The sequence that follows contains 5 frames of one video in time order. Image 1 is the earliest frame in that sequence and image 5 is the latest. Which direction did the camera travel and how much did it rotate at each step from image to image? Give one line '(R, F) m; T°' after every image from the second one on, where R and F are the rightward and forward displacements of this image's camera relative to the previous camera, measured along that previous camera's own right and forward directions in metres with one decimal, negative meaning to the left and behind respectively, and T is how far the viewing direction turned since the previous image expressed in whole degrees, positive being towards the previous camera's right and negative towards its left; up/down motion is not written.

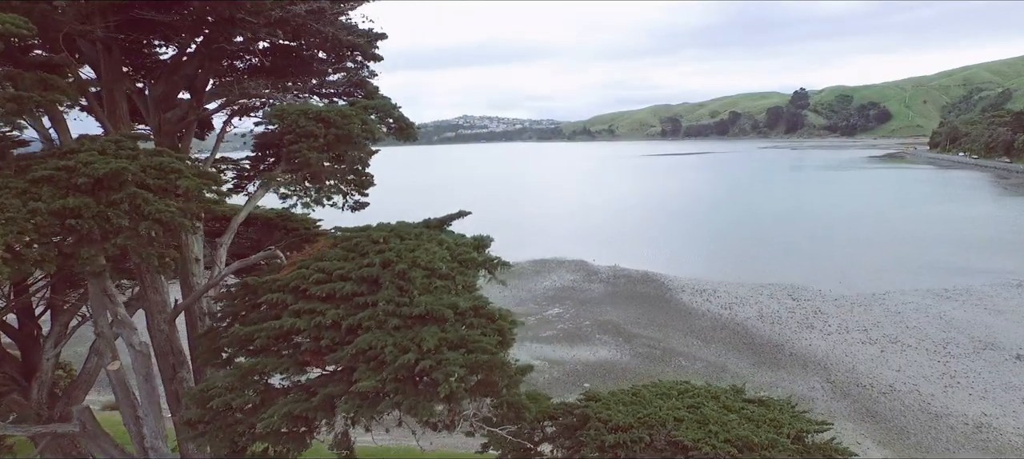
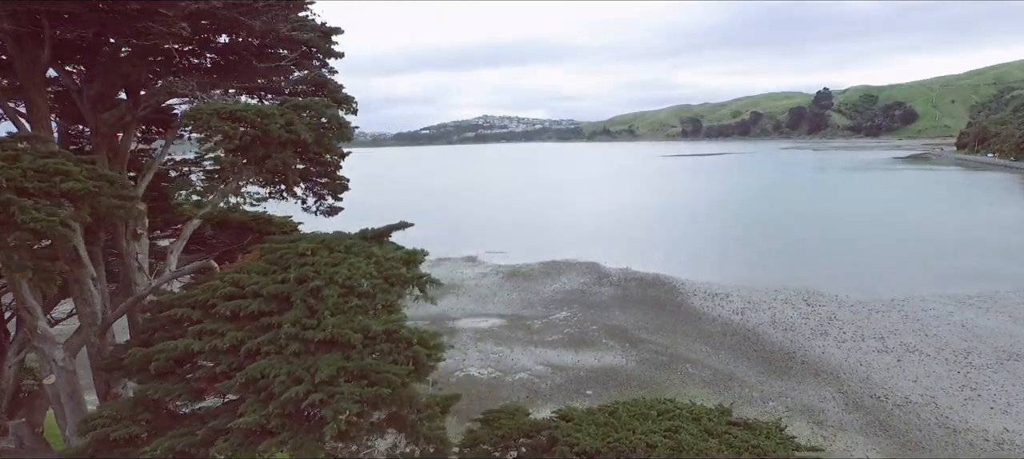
(+0.4, +0.4) m; -2°
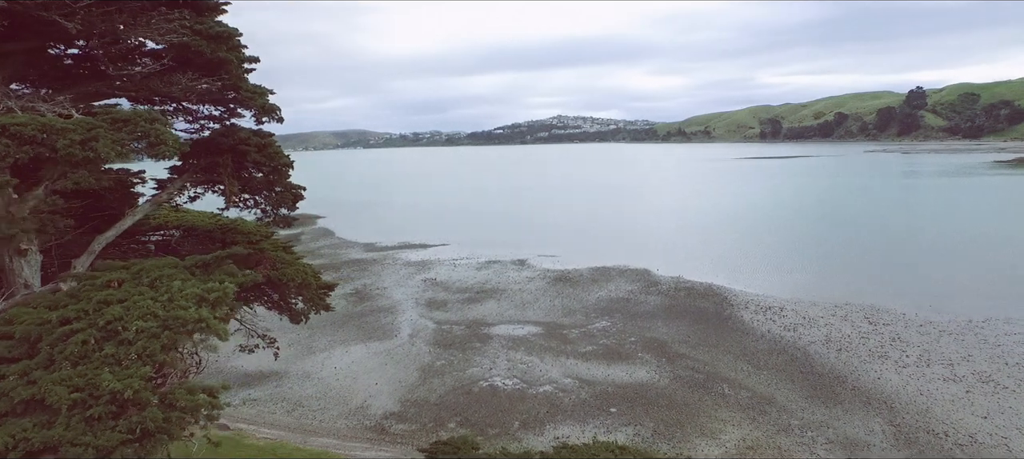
(+1.2, +0.7) m; -6°
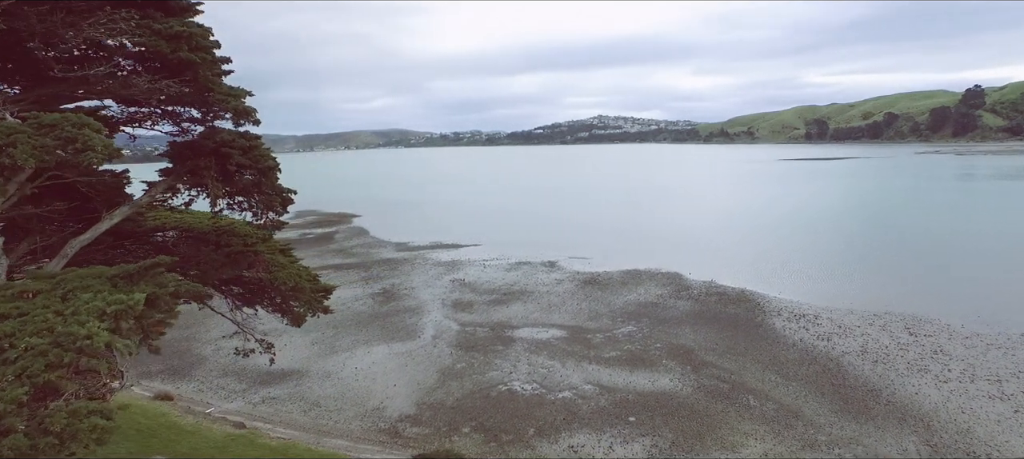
(+0.5, +0.3) m; -3°
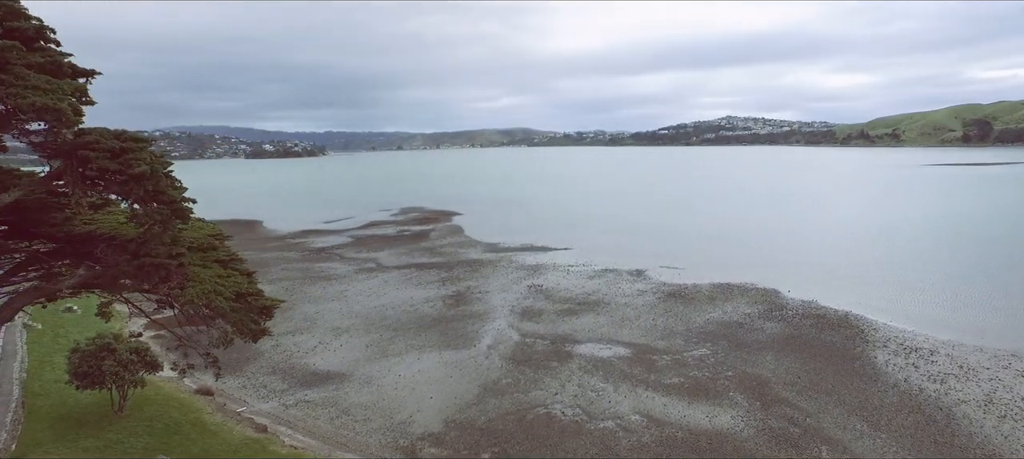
(+1.8, +1.5) m; -11°
